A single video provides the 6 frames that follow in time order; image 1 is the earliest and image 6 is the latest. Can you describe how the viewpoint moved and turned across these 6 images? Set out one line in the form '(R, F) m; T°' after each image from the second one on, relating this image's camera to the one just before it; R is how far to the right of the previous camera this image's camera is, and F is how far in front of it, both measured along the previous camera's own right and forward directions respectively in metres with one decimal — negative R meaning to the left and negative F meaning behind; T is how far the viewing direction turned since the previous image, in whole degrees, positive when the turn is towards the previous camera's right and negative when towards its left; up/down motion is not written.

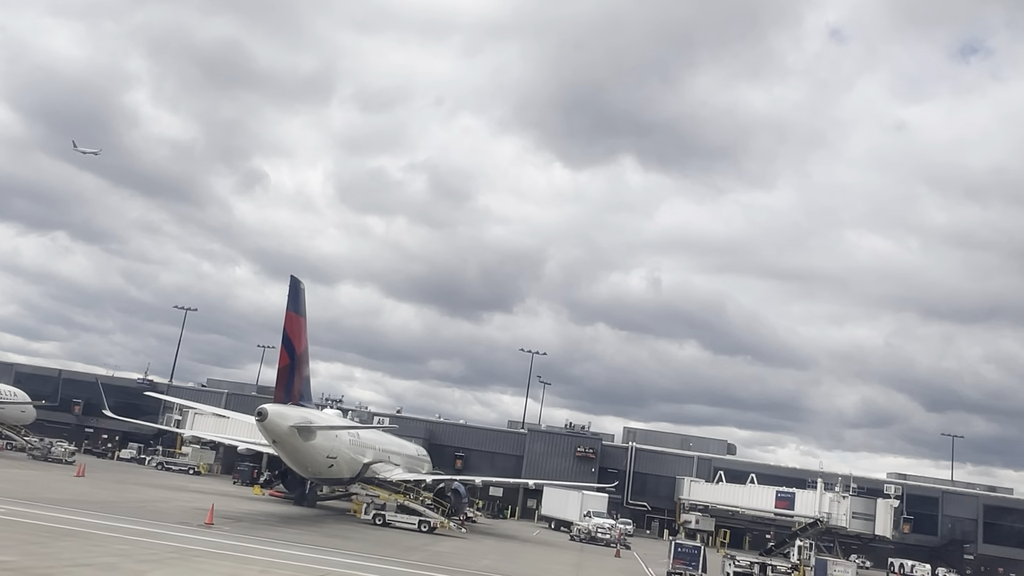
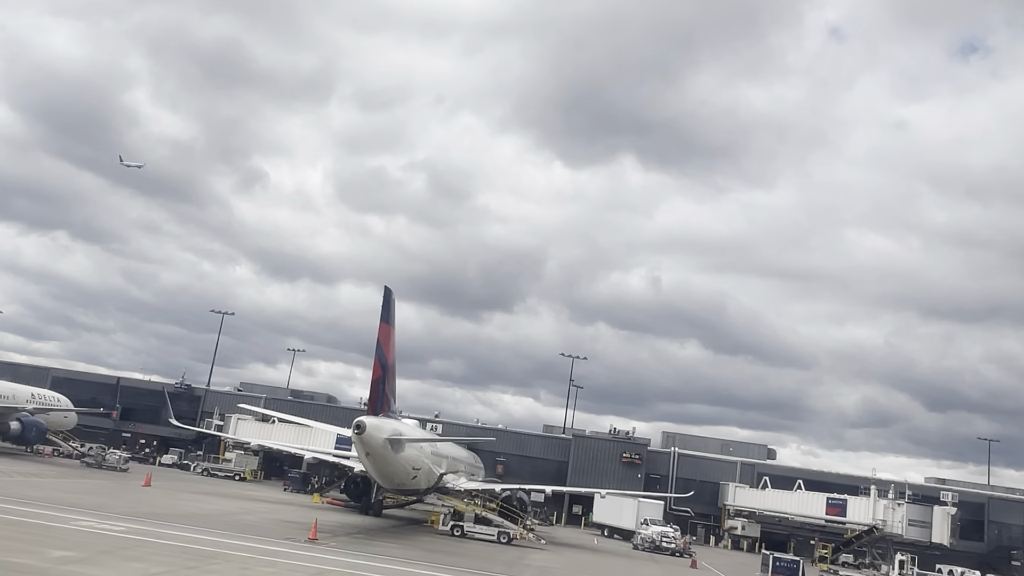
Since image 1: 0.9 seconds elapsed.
(-3.6, +0.4) m; 0°
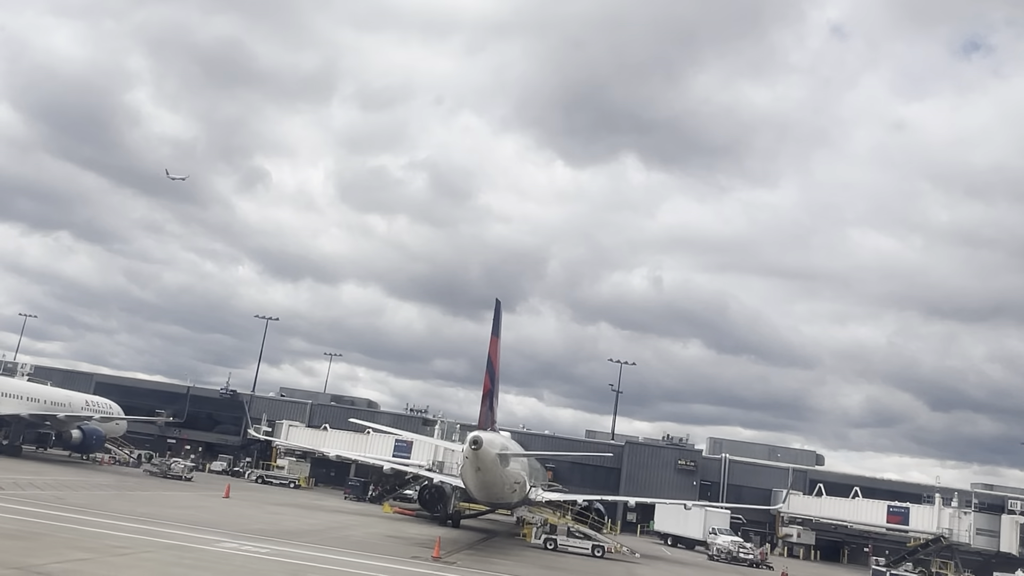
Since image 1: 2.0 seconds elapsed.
(-4.1, +0.4) m; 0°
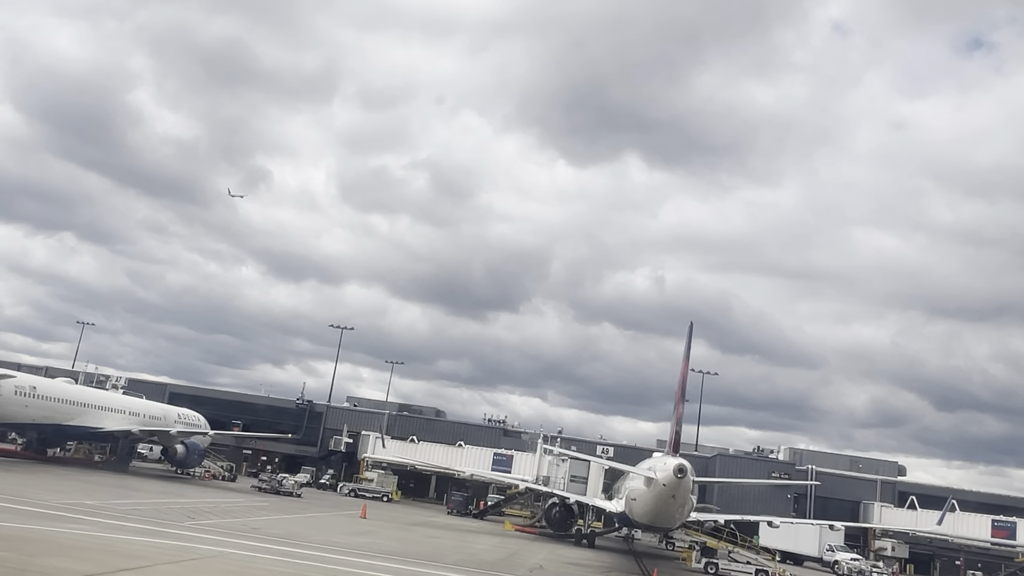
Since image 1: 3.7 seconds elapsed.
(-7.0, +0.7) m; 0°
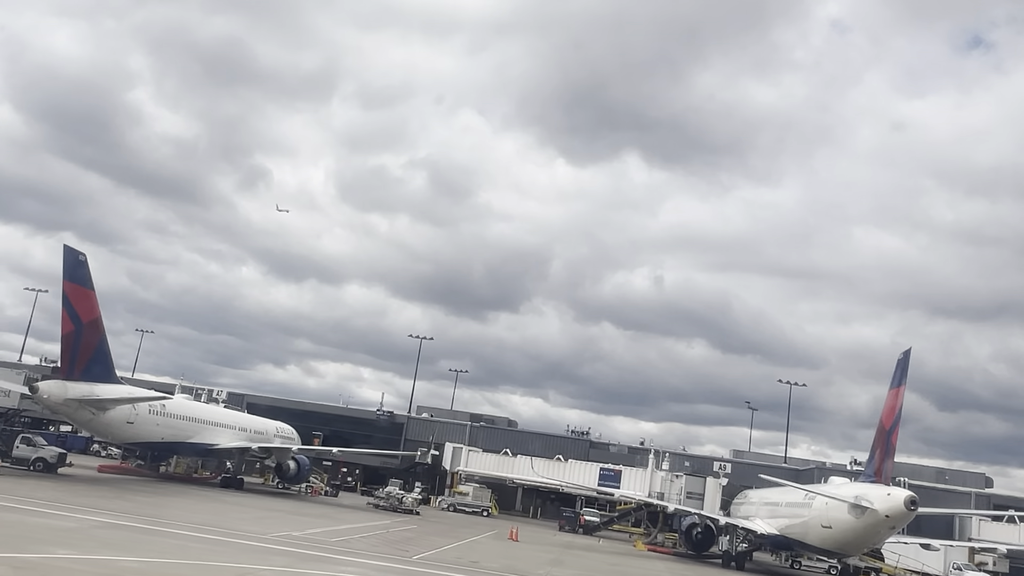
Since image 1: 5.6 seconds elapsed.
(-7.6, +0.8) m; 0°
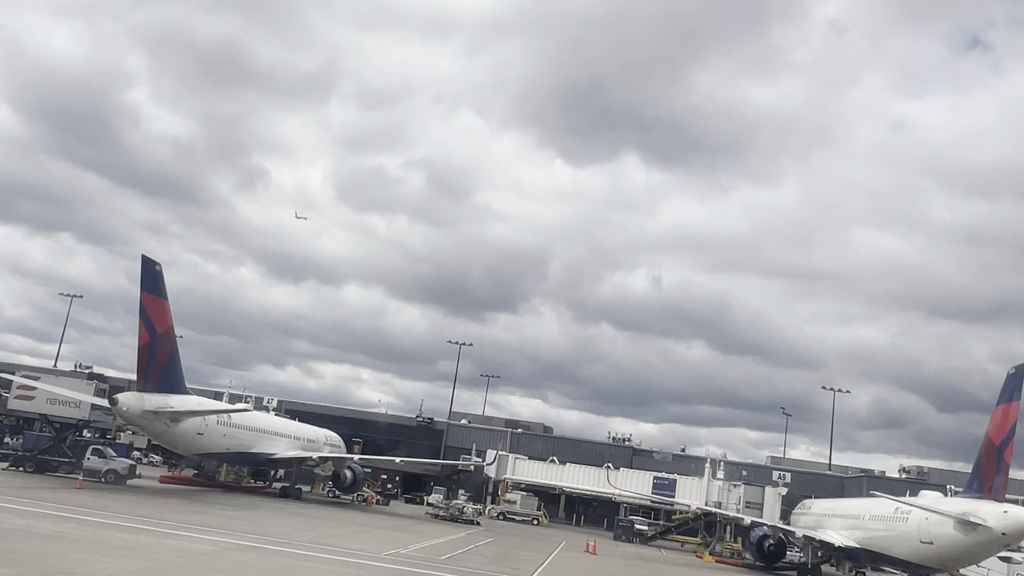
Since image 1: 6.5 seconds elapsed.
(-3.8, +0.4) m; 0°
